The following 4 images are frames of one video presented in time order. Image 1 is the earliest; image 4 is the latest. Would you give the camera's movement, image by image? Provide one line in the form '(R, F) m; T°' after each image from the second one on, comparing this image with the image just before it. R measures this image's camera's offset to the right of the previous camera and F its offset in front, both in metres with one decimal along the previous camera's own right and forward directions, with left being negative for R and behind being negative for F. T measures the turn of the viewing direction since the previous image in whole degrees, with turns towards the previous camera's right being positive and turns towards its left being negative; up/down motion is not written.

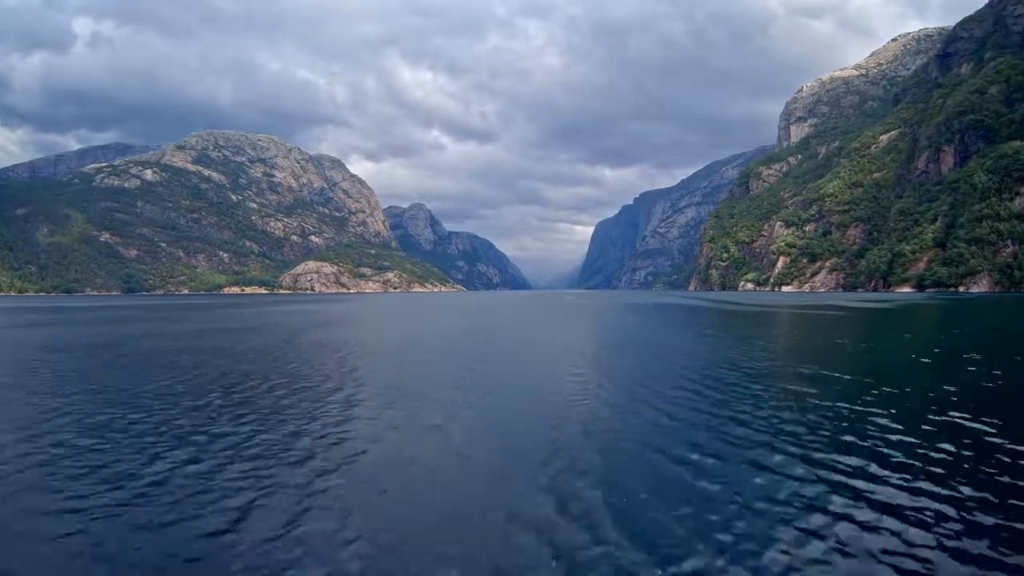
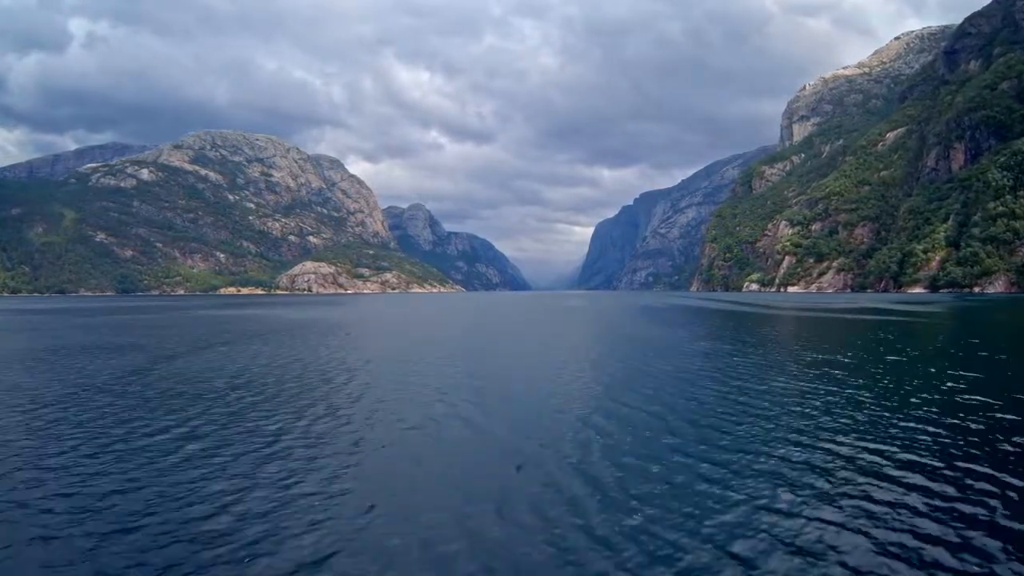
(+0.1, +2.7) m; 0°
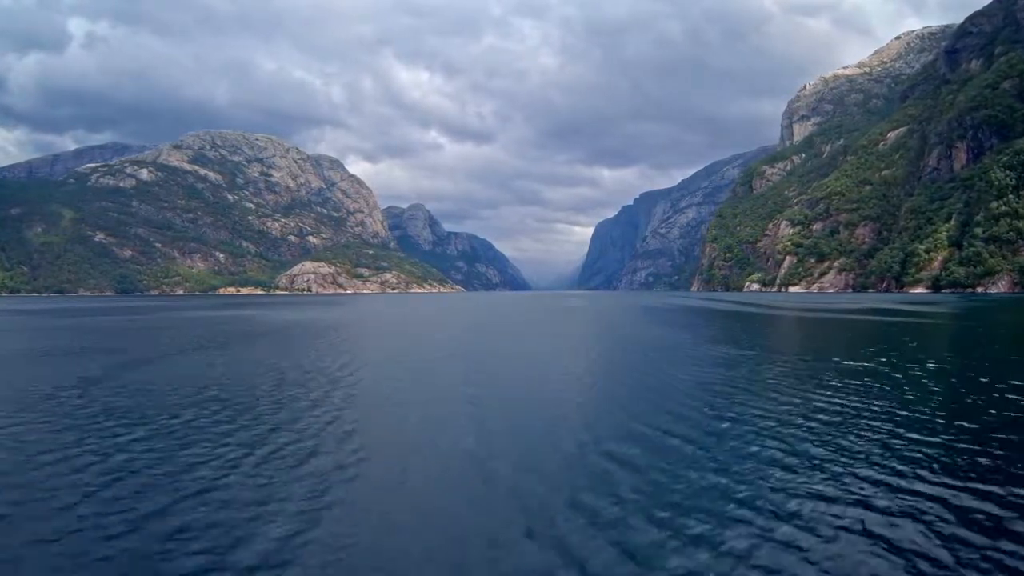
(0.0, +0.5) m; 0°
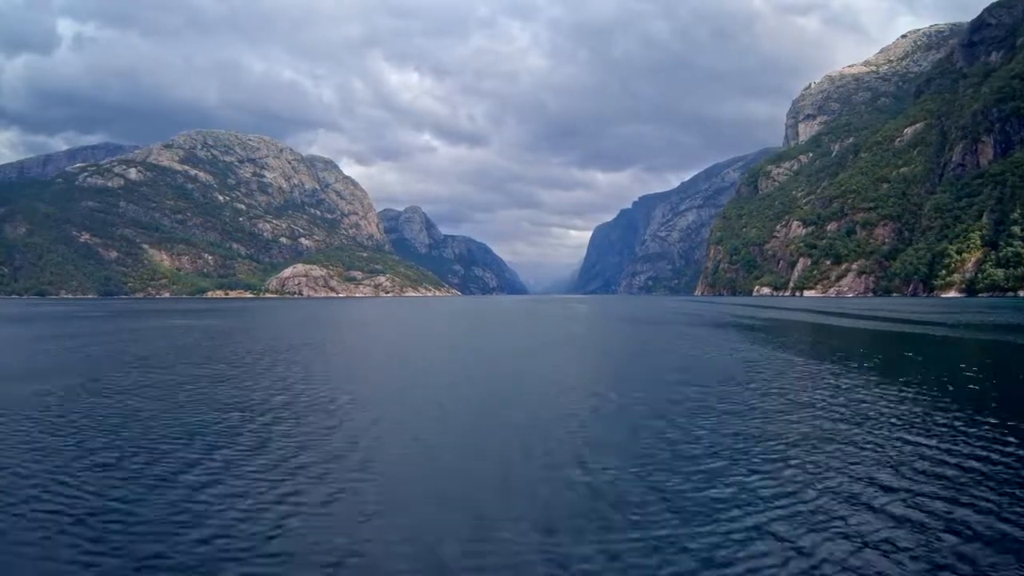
(+0.4, +7.1) m; 0°
